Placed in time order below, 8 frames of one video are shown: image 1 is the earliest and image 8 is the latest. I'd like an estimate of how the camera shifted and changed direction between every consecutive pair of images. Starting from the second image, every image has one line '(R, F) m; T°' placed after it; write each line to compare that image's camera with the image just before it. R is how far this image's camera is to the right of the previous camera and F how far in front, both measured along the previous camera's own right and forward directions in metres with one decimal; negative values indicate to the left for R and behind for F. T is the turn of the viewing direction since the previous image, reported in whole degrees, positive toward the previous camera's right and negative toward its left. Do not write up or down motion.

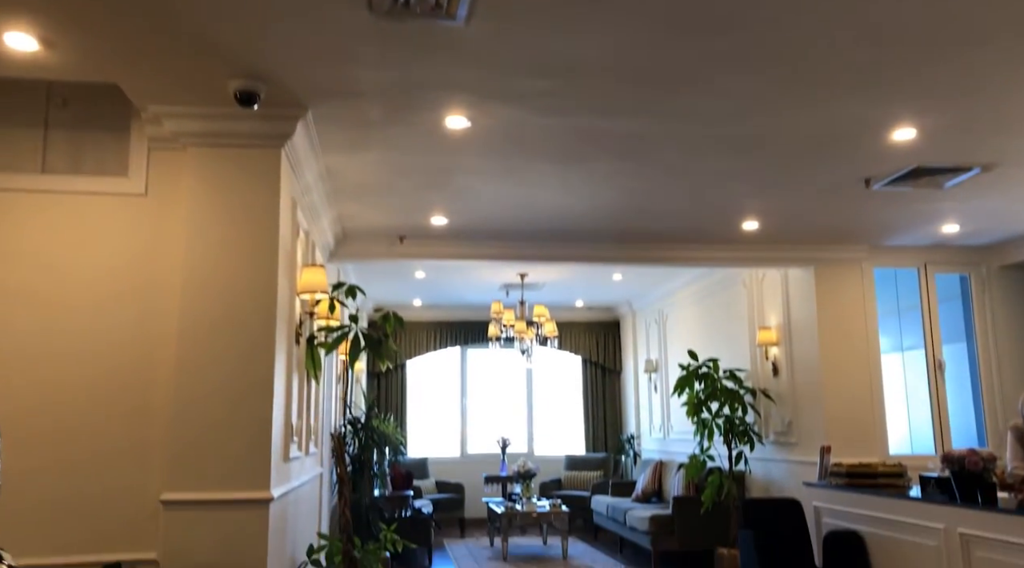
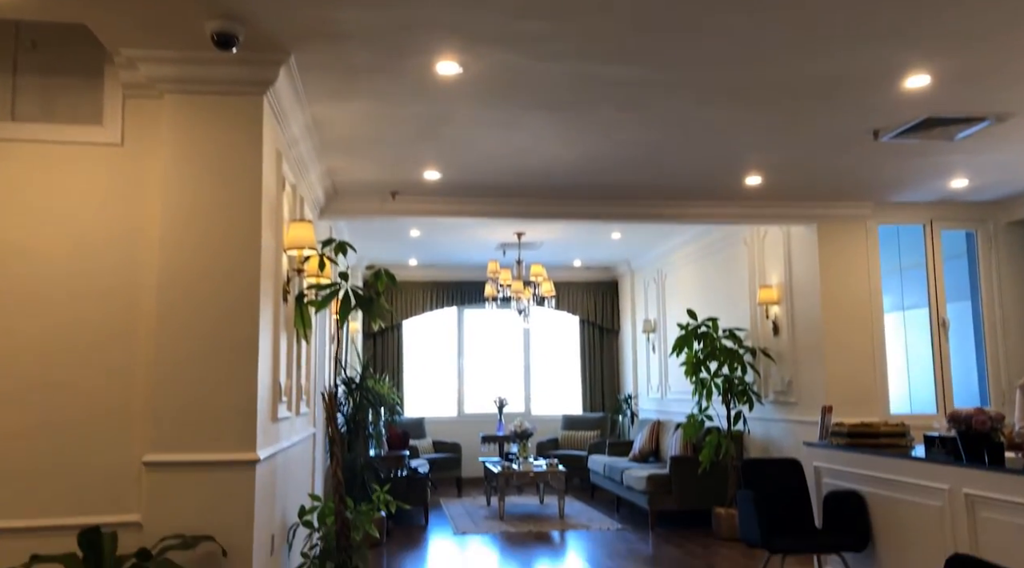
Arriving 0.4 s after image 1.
(0.0, +0.1) m; 0°
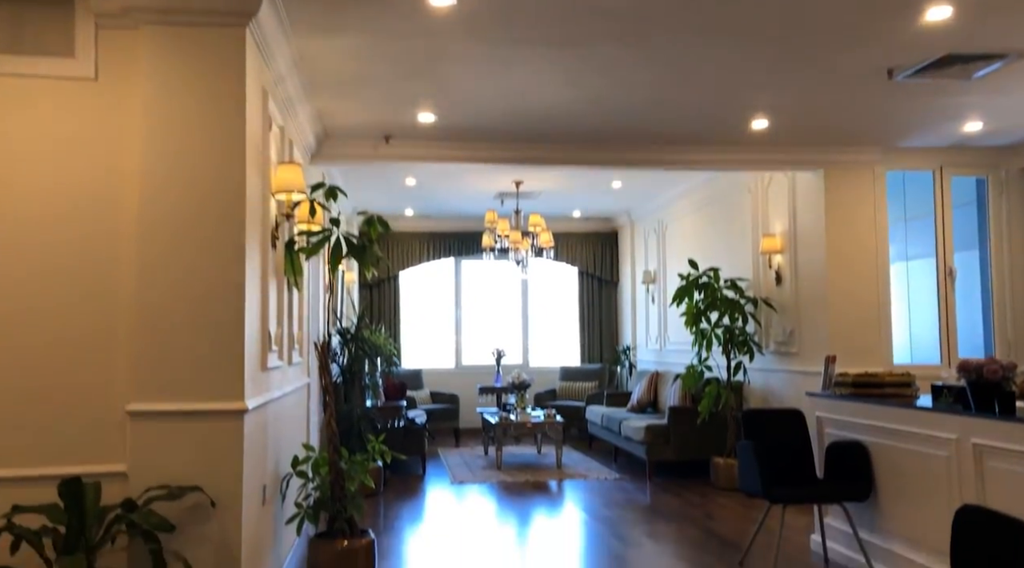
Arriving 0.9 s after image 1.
(0.0, +0.1) m; 0°
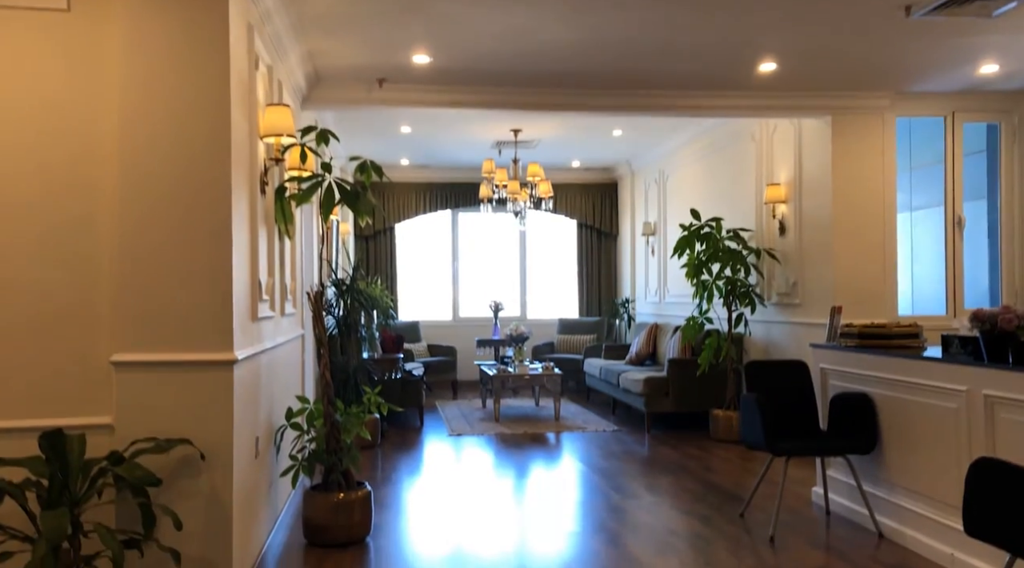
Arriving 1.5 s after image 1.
(0.0, +0.1) m; 0°
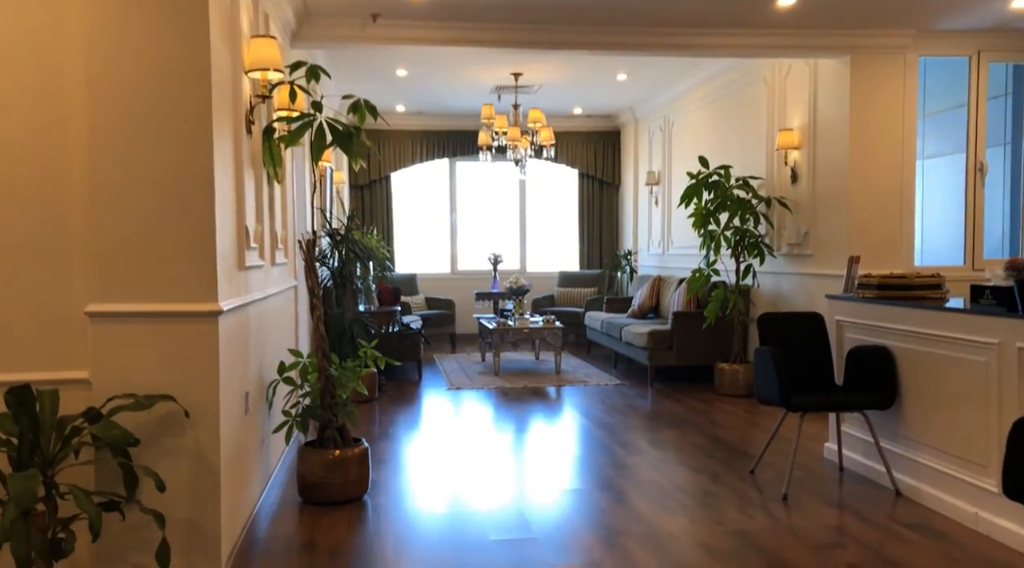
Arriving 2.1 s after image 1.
(0.0, +0.2) m; 0°
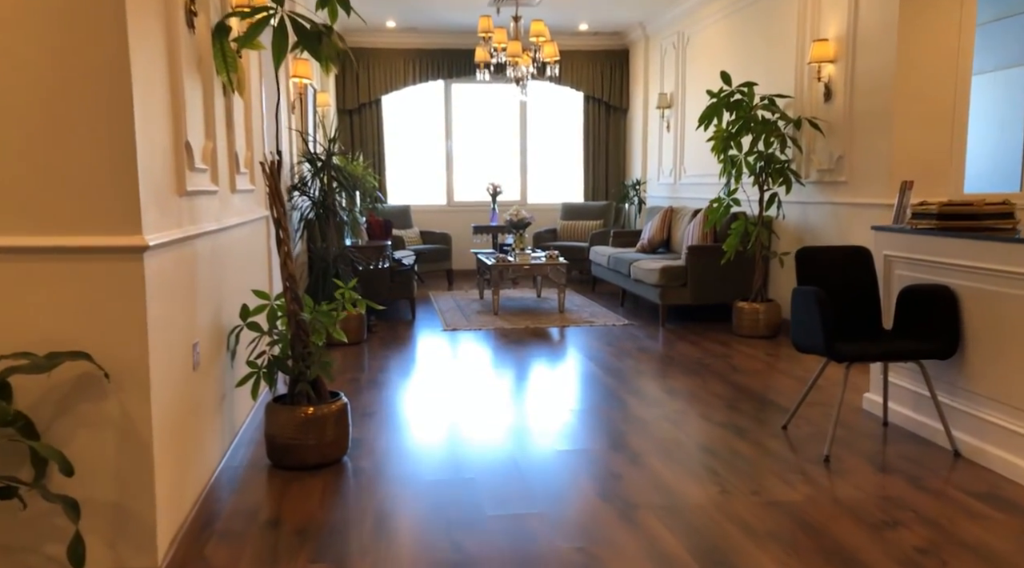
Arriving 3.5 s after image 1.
(0.0, +0.5) m; 0°
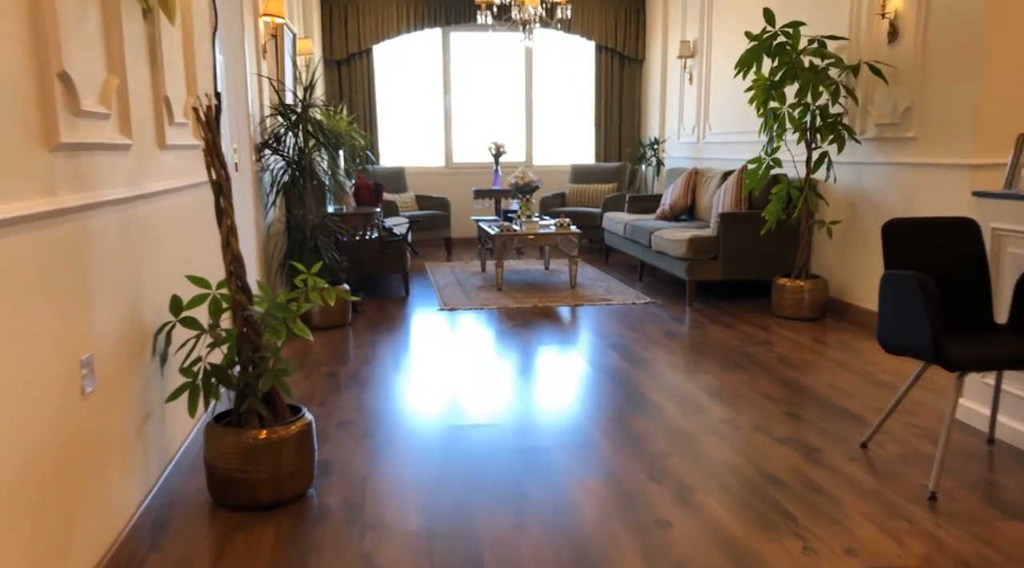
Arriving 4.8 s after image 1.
(0.0, +0.7) m; 0°
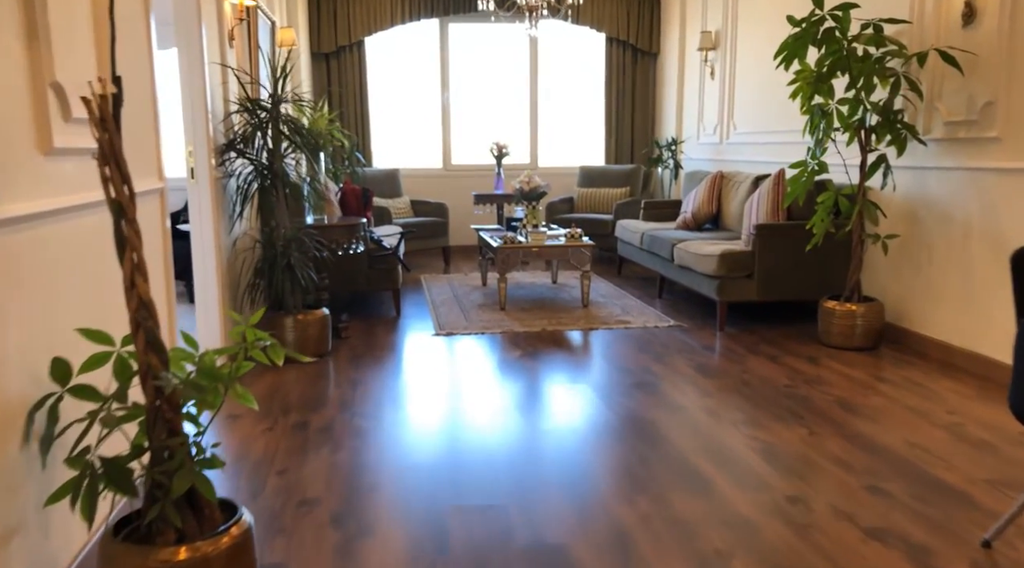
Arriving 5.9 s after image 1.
(0.0, +0.7) m; 0°
